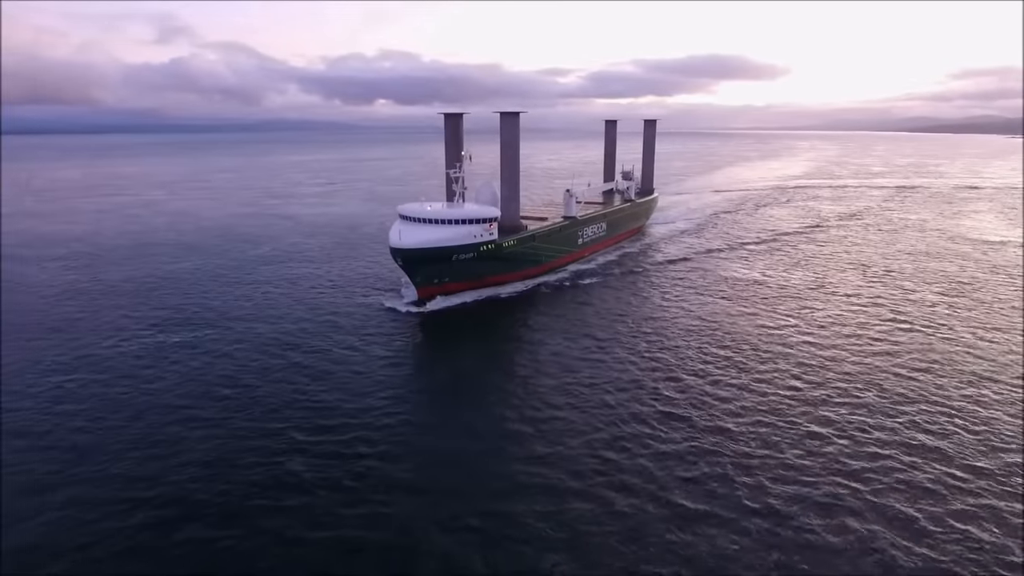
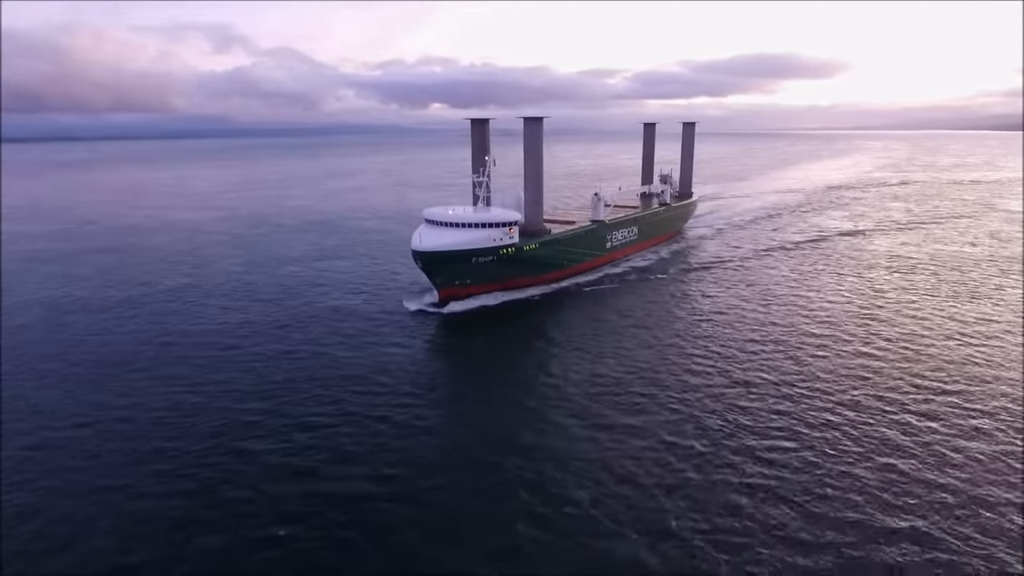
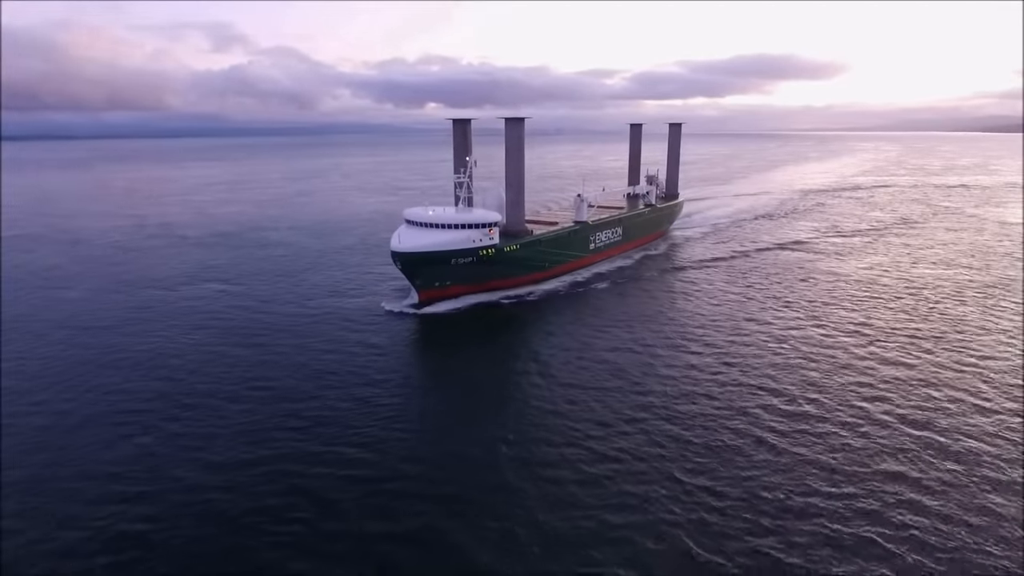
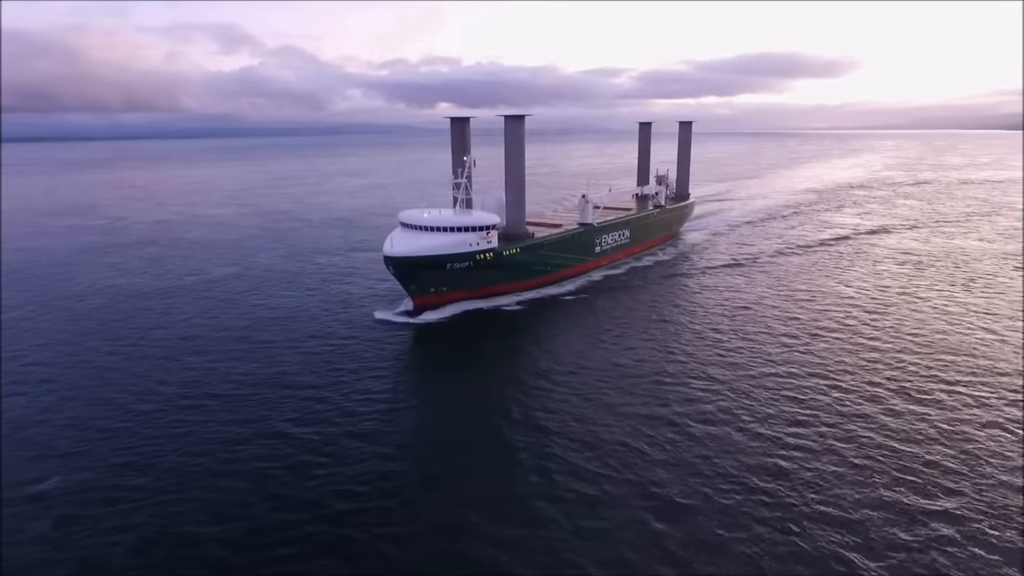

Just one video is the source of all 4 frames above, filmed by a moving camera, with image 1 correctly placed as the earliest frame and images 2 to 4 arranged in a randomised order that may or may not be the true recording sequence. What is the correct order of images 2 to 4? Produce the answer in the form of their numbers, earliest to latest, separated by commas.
3, 2, 4
